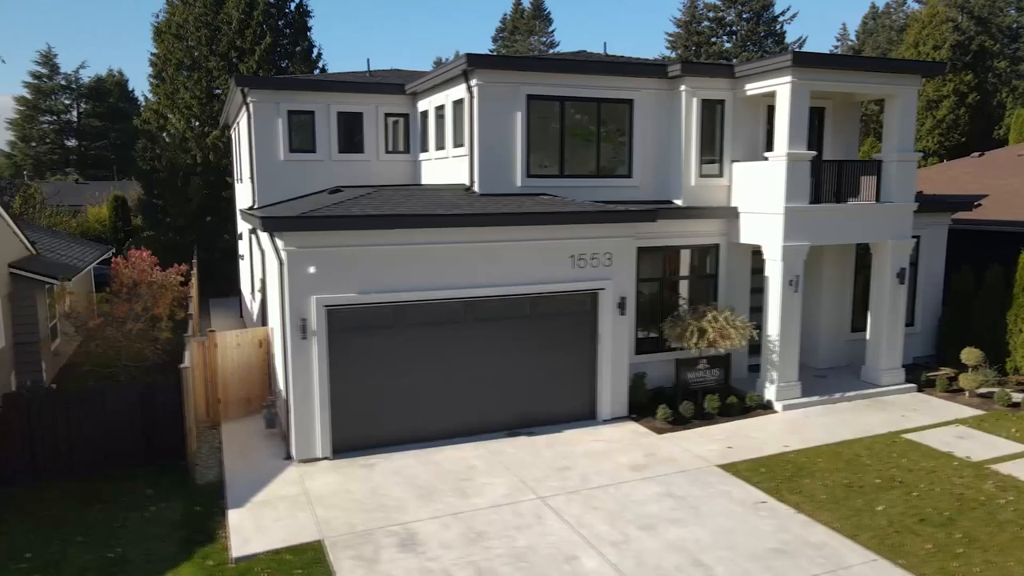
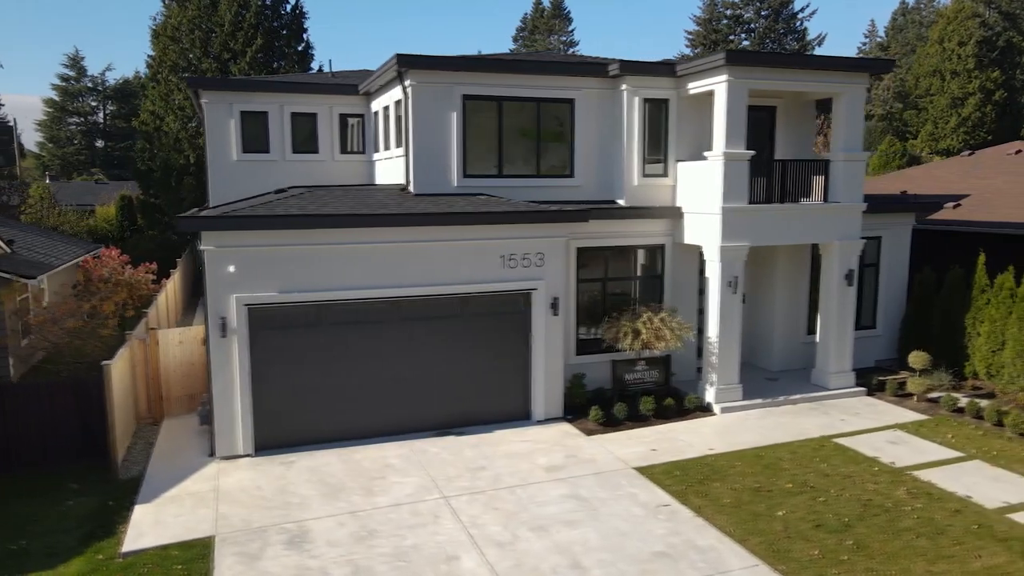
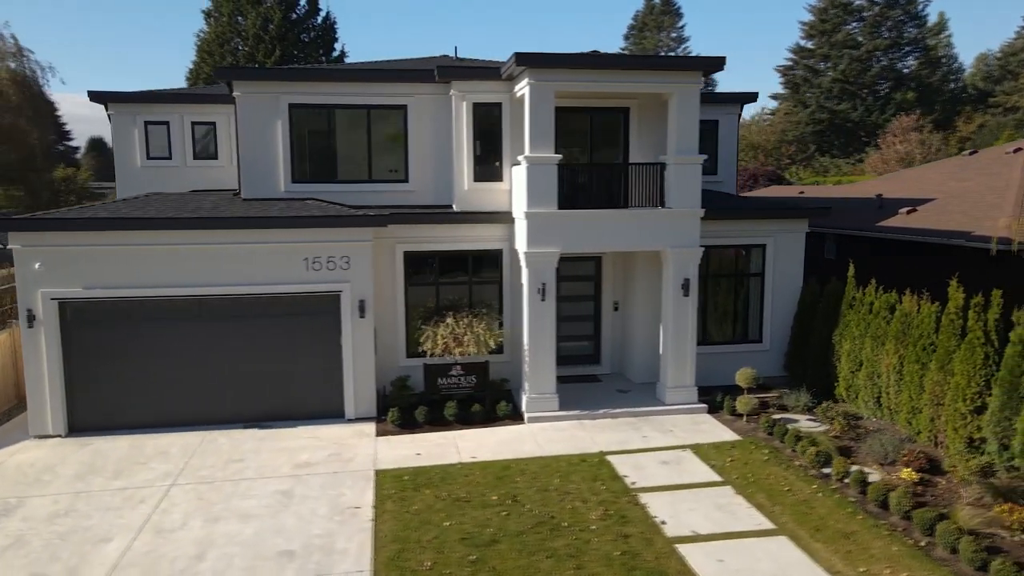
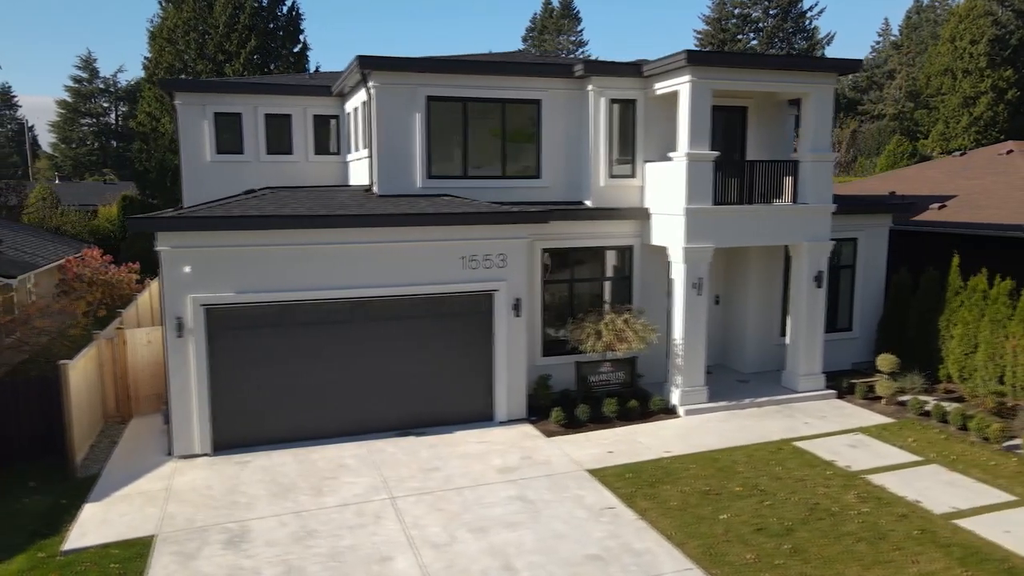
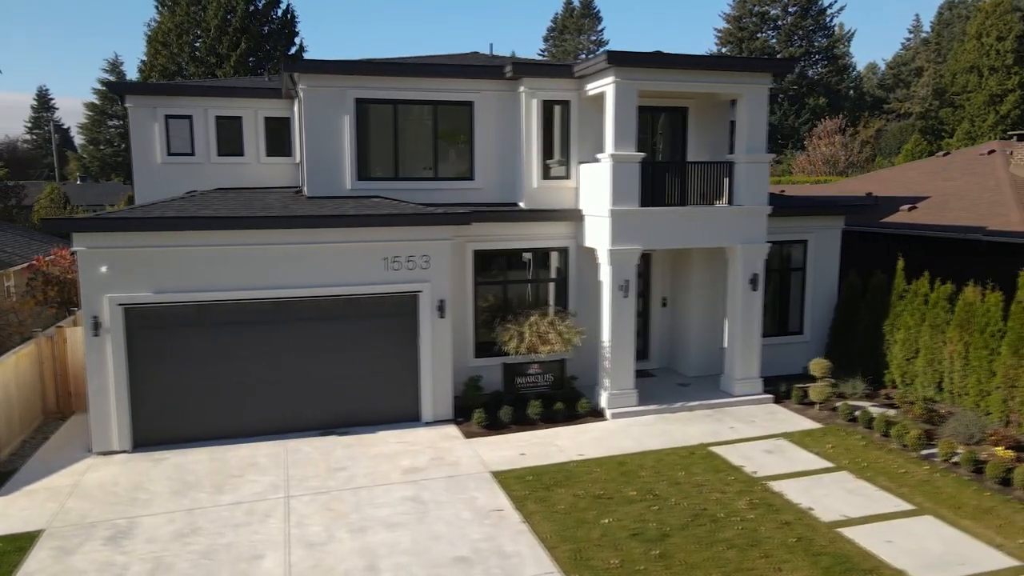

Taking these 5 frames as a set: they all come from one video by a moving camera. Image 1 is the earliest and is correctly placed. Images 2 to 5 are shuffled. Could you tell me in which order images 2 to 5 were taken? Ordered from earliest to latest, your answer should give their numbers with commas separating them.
2, 4, 5, 3
